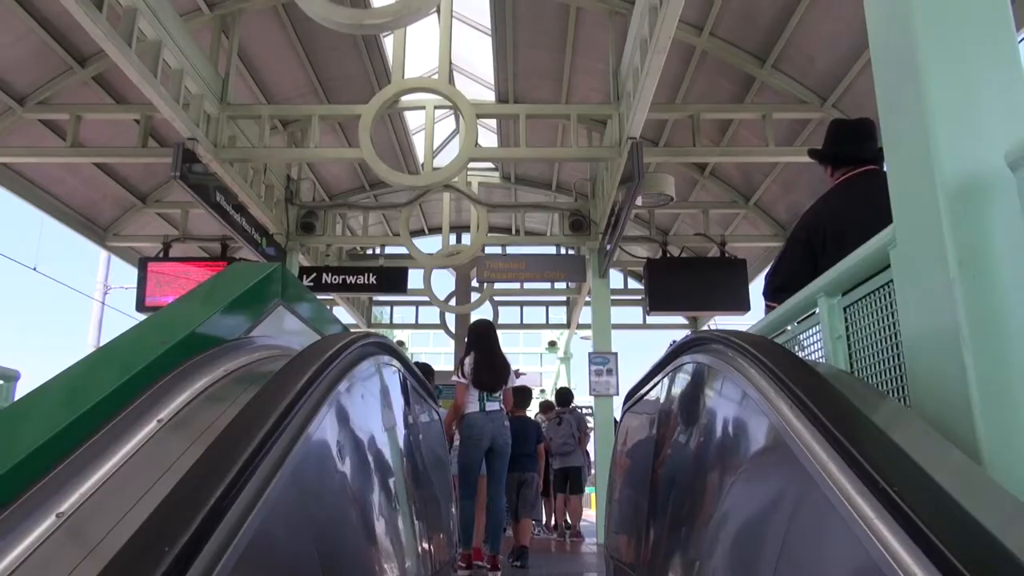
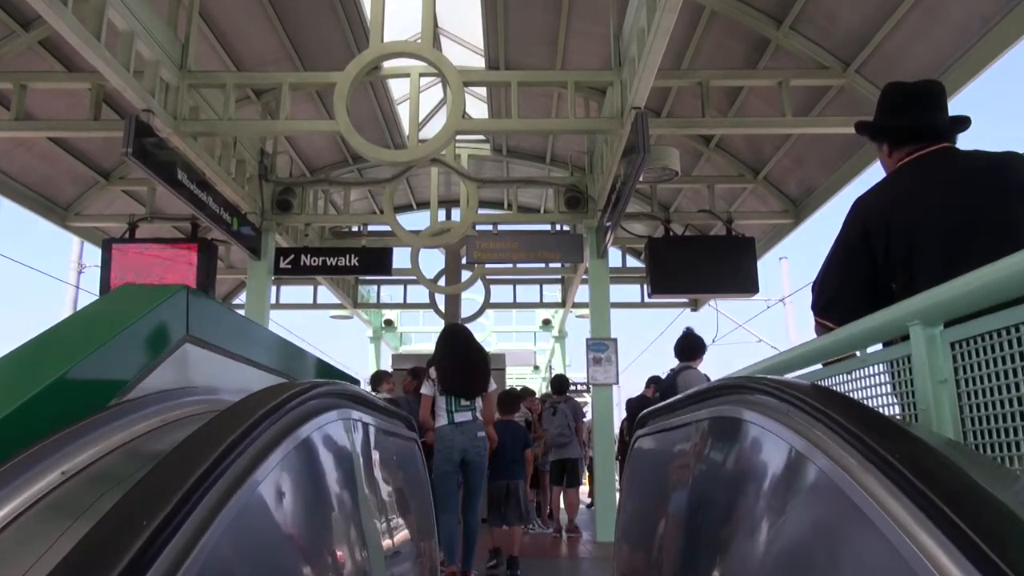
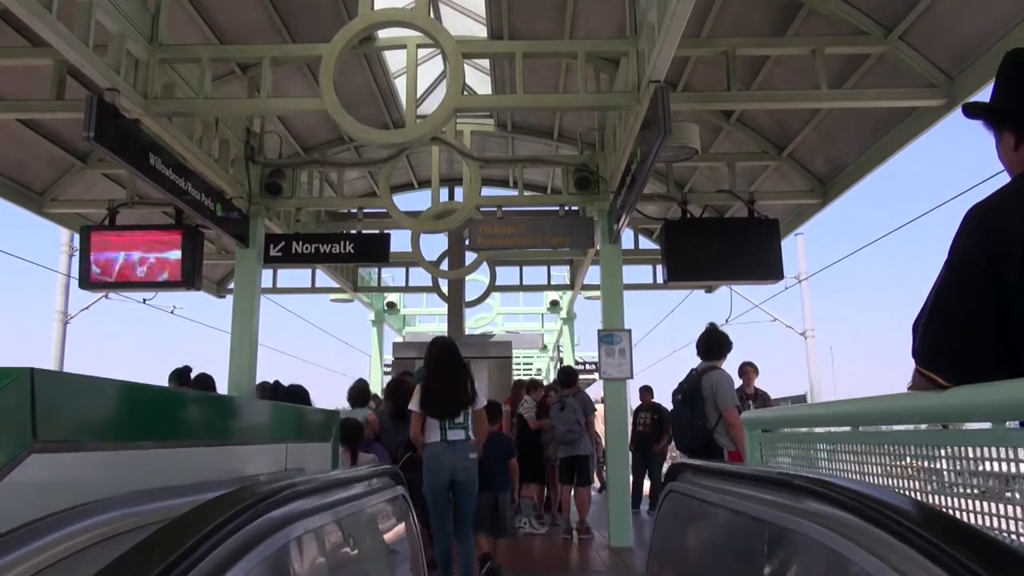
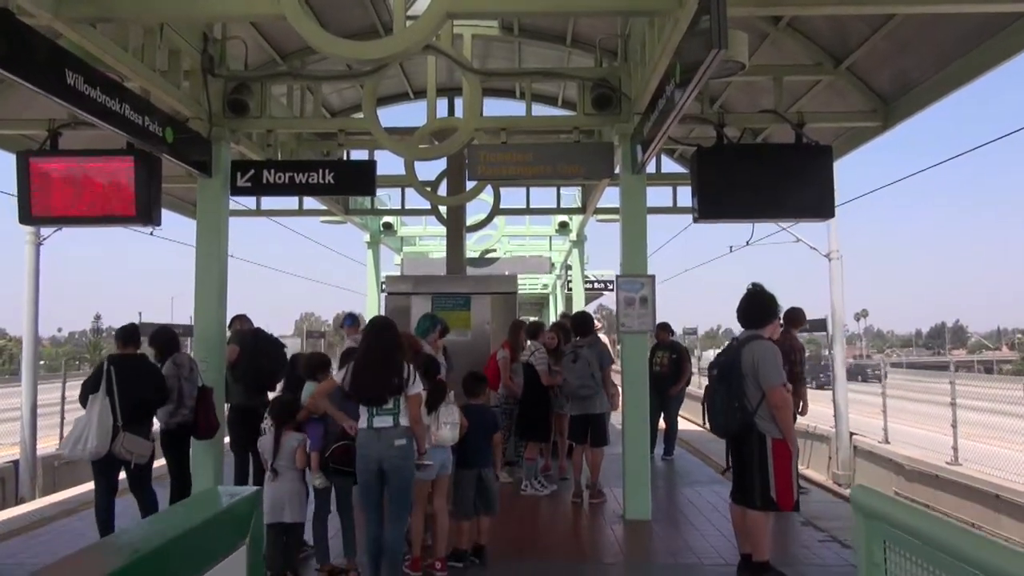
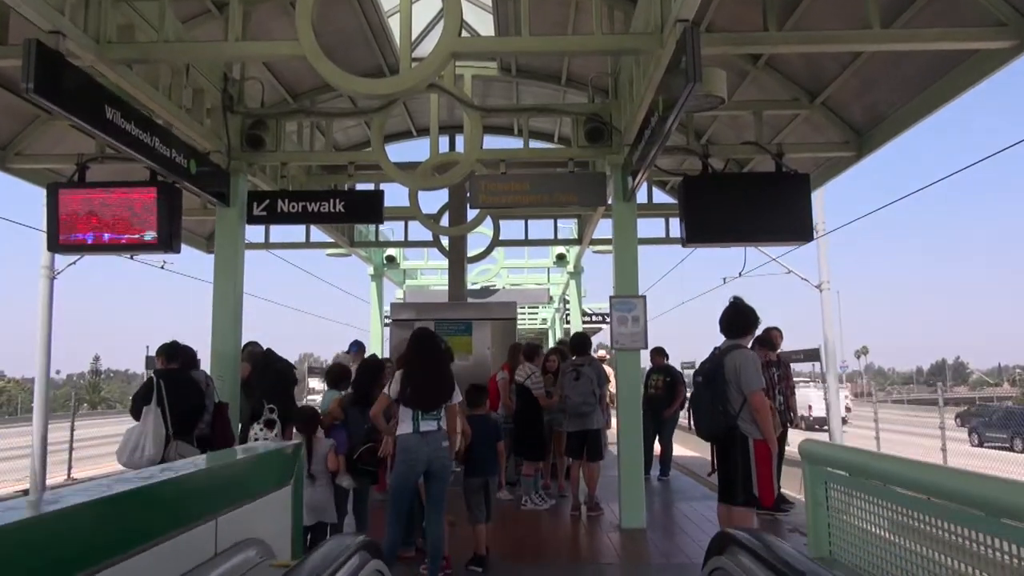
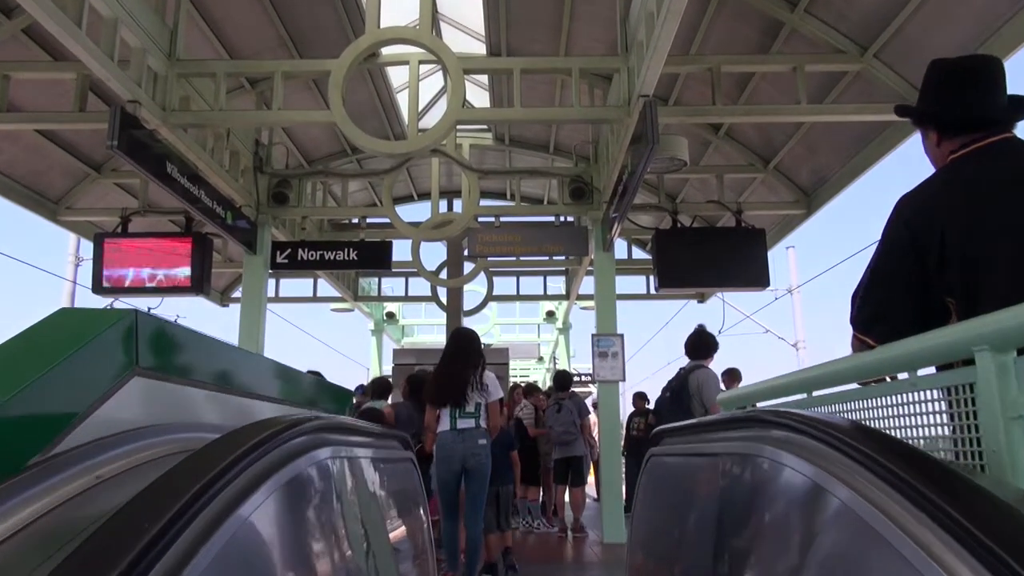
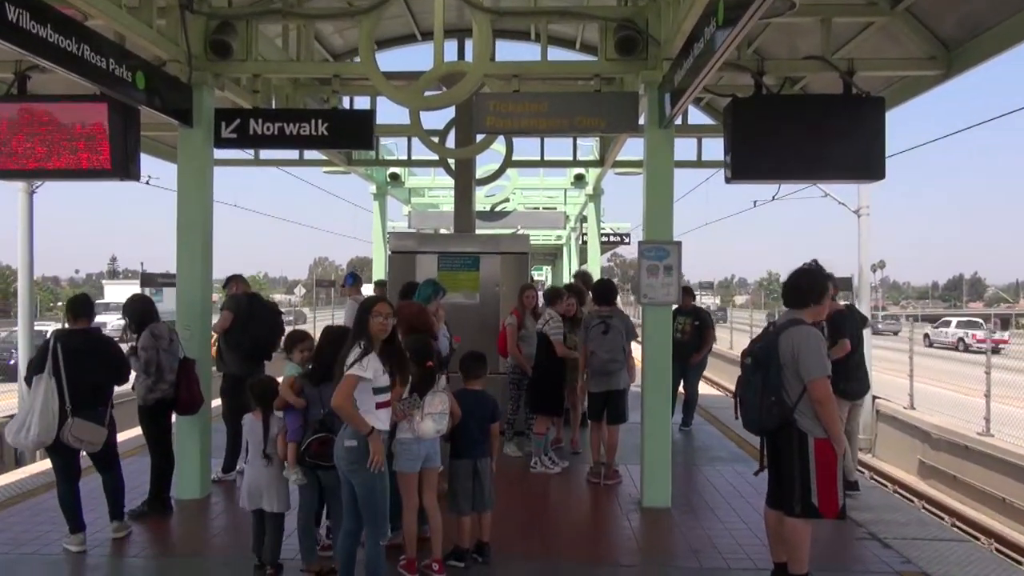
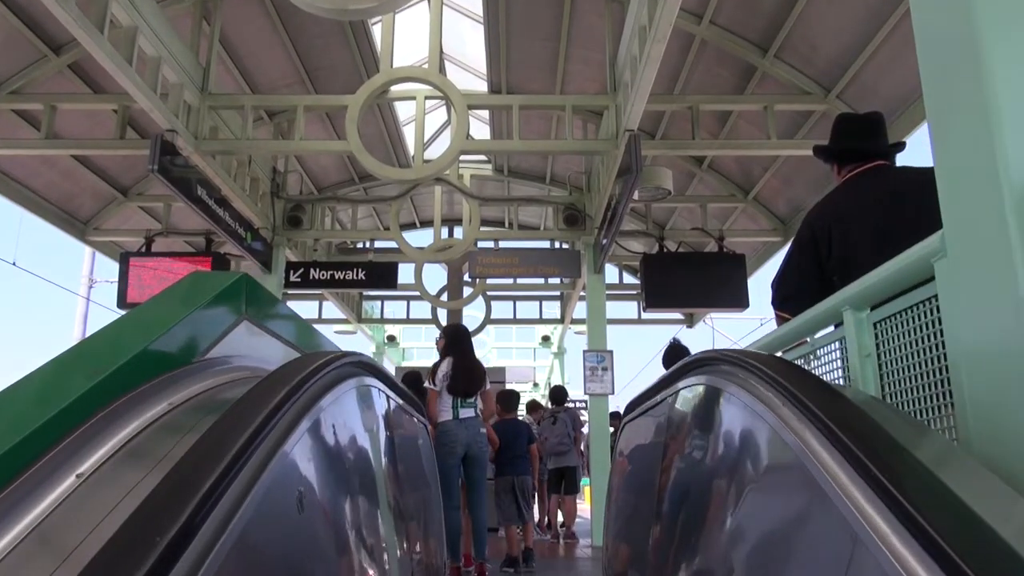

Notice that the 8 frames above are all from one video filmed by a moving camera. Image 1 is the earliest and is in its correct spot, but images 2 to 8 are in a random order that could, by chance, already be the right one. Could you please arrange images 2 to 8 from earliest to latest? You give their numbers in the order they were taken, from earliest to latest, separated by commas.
8, 2, 6, 3, 5, 4, 7
